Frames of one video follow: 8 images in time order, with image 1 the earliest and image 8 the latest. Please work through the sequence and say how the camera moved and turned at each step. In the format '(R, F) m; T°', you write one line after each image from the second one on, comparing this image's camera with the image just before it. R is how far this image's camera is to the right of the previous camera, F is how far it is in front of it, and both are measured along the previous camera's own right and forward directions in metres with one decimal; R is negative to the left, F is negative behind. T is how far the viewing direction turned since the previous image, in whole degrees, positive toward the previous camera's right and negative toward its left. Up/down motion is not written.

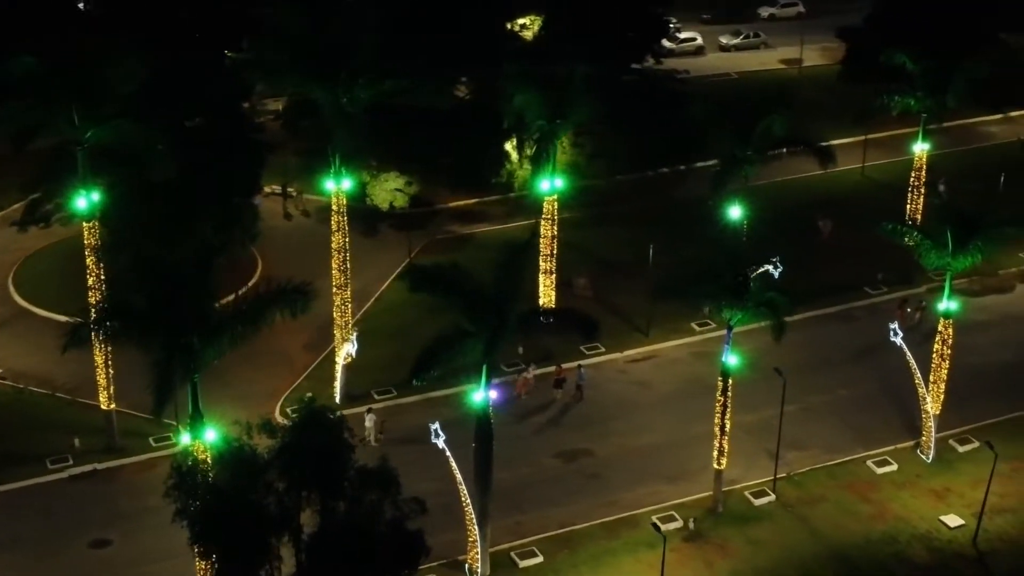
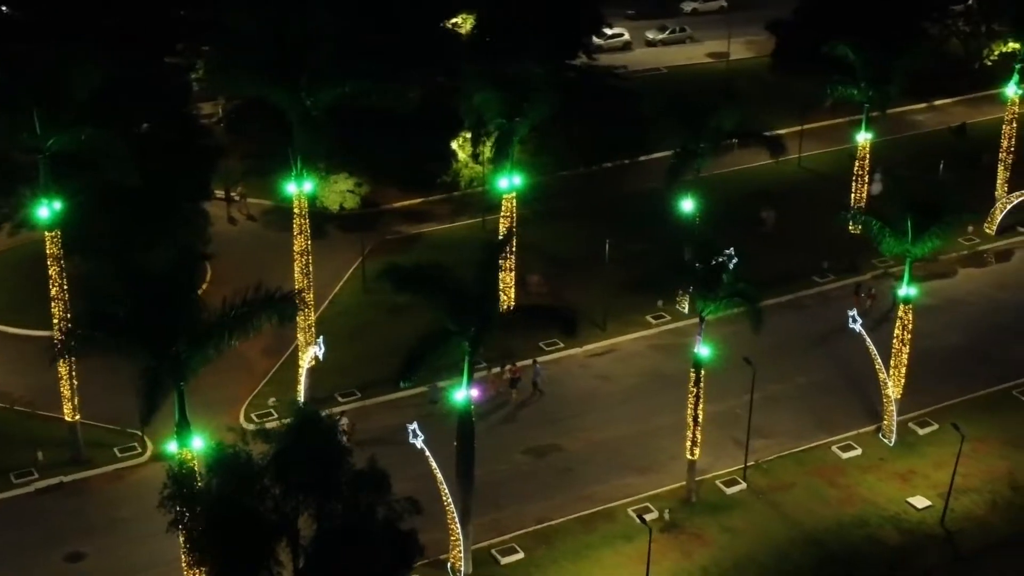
(-1.6, 0.0) m; +4°
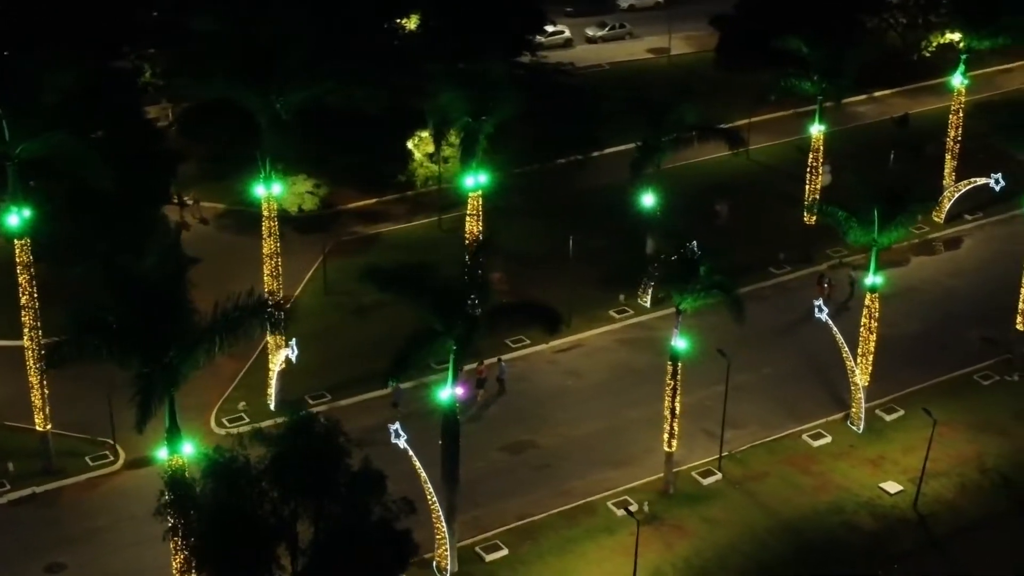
(-1.3, -0.1) m; +3°
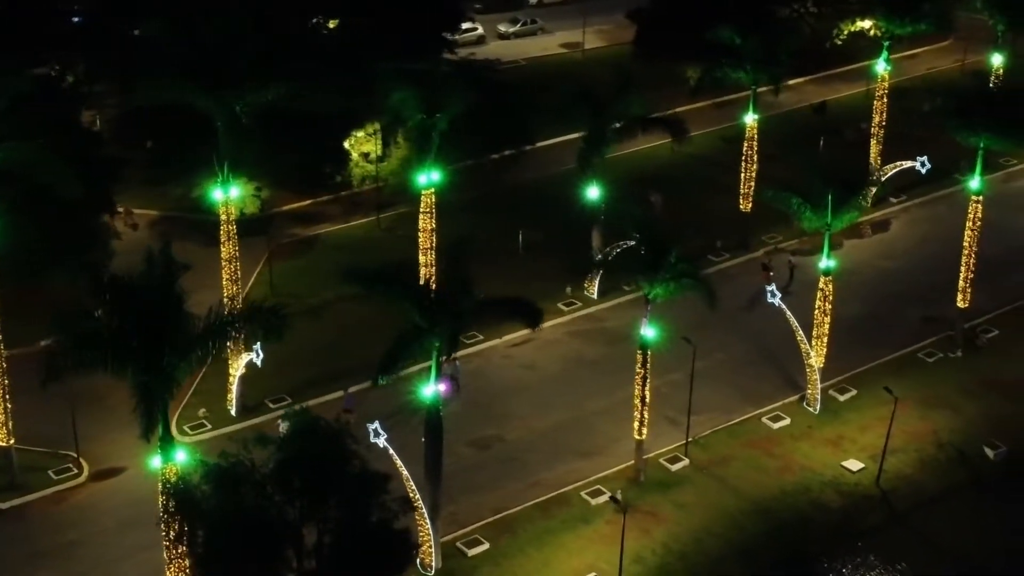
(-2.1, -0.1) m; +5°
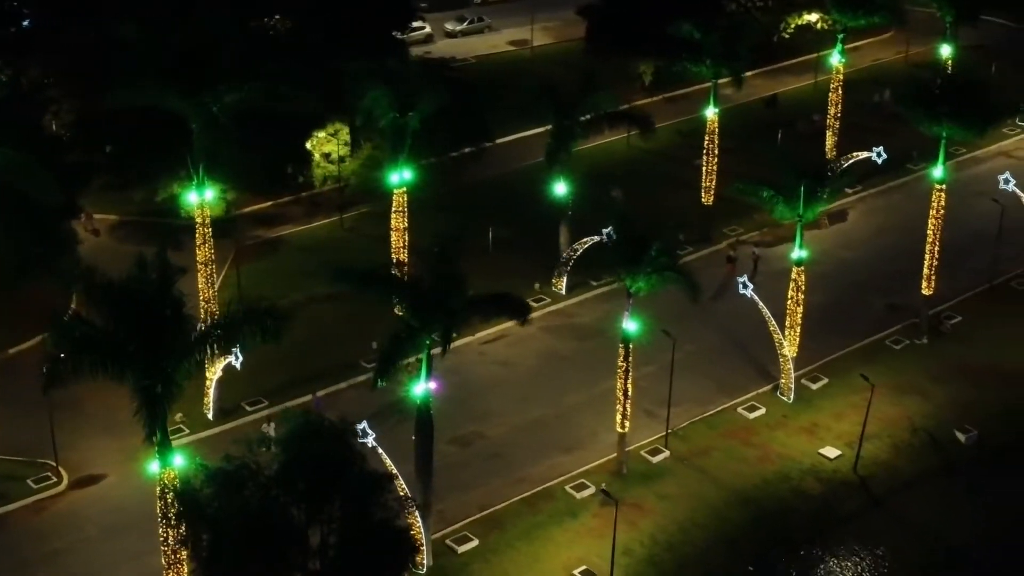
(-1.3, -0.1) m; +3°
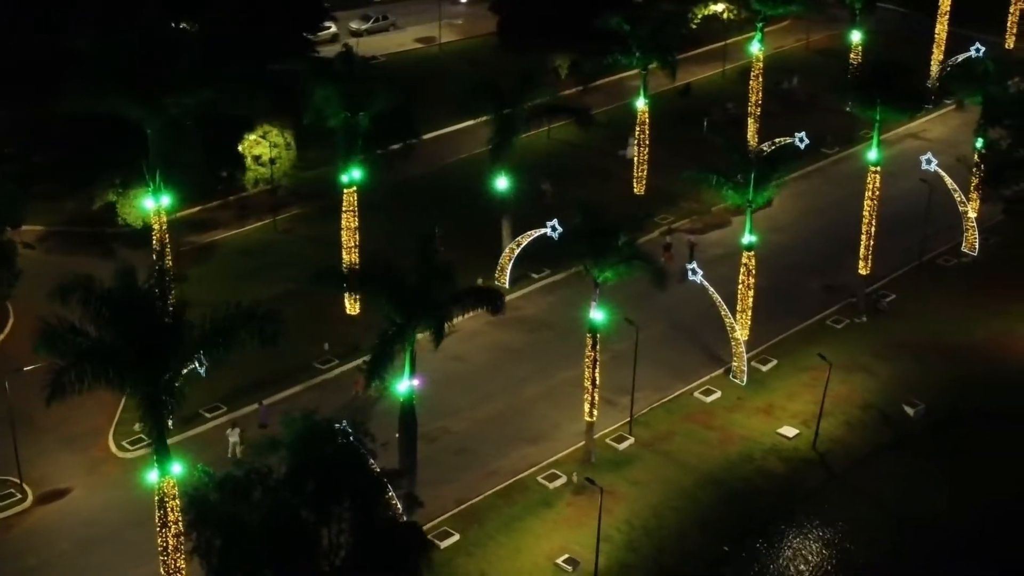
(-2.4, -0.1) m; +5°
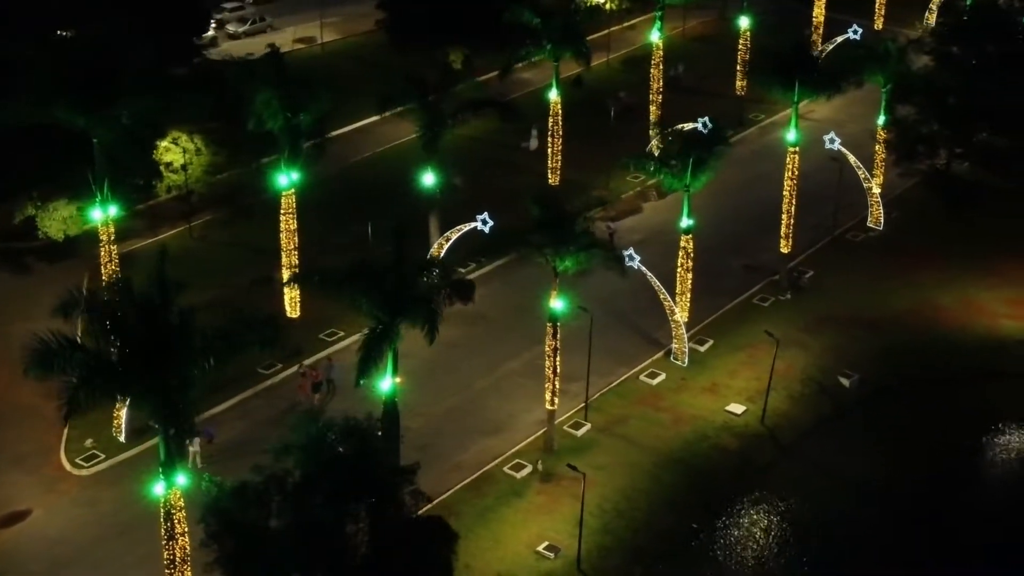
(-3.2, -0.1) m; +6°
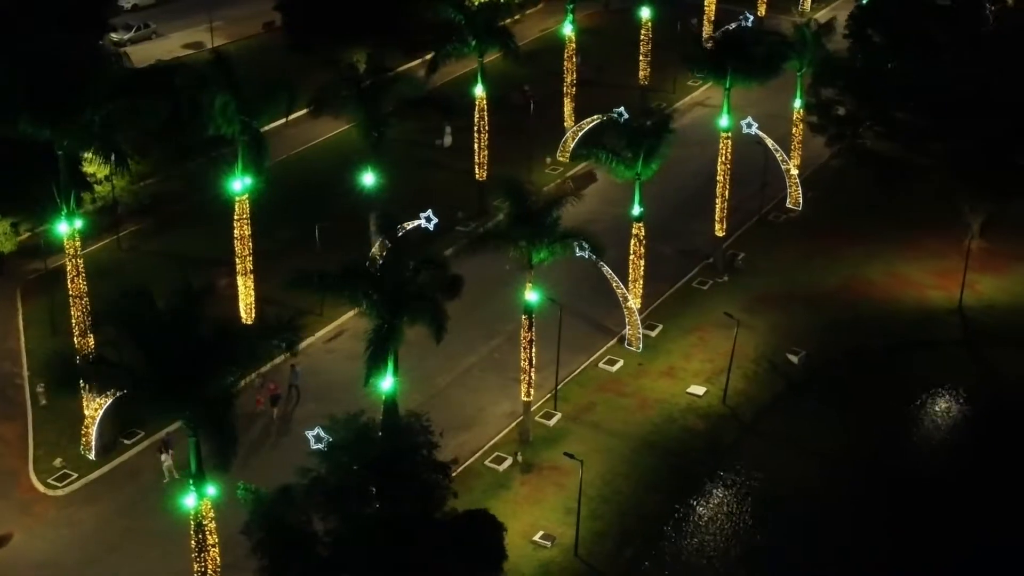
(-3.5, -0.1) m; +6°
